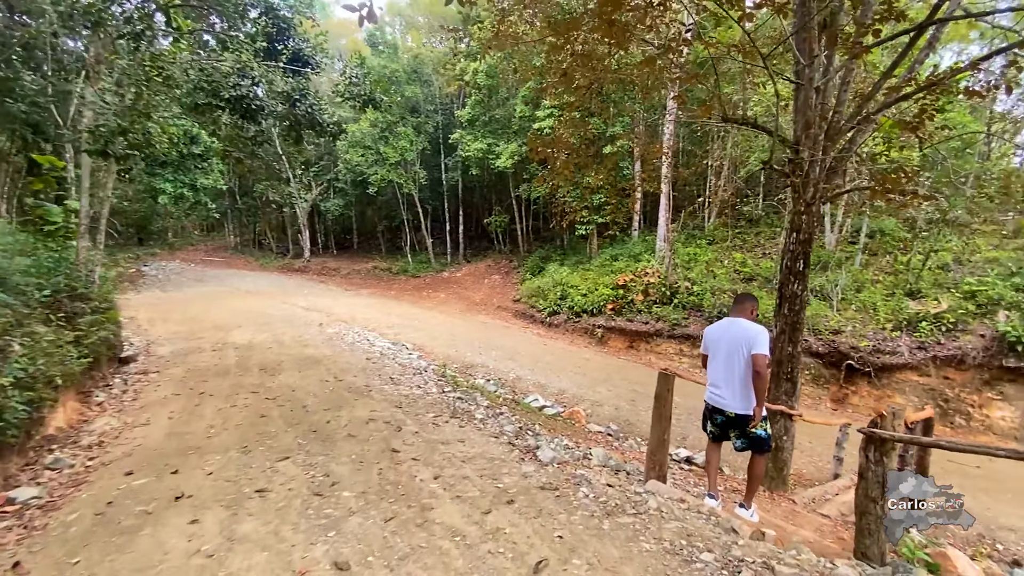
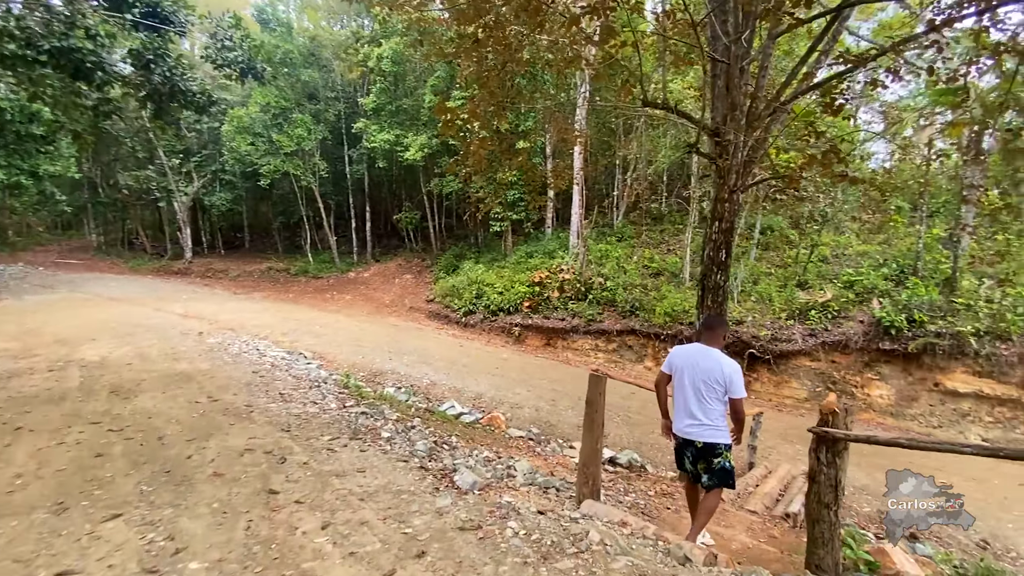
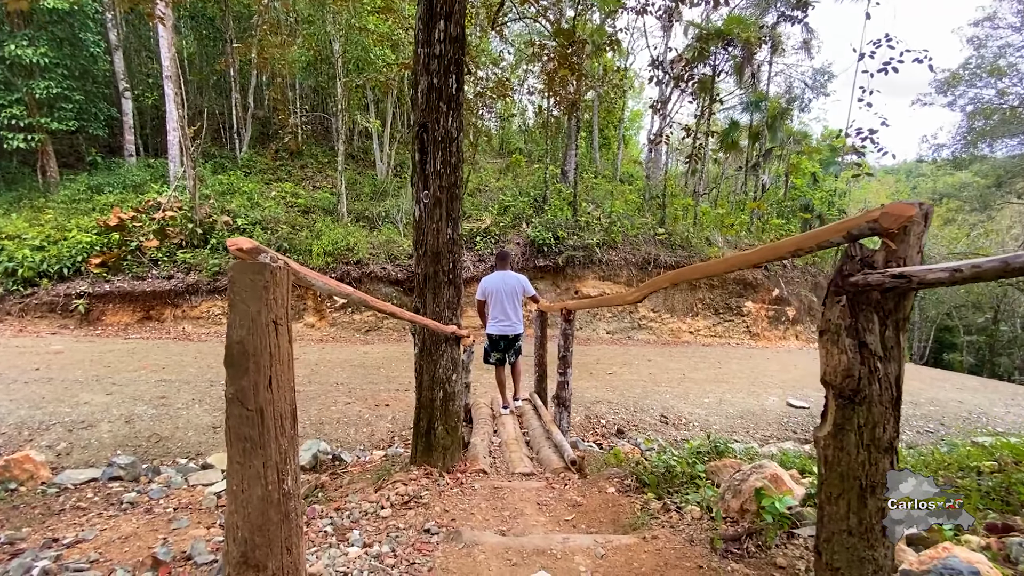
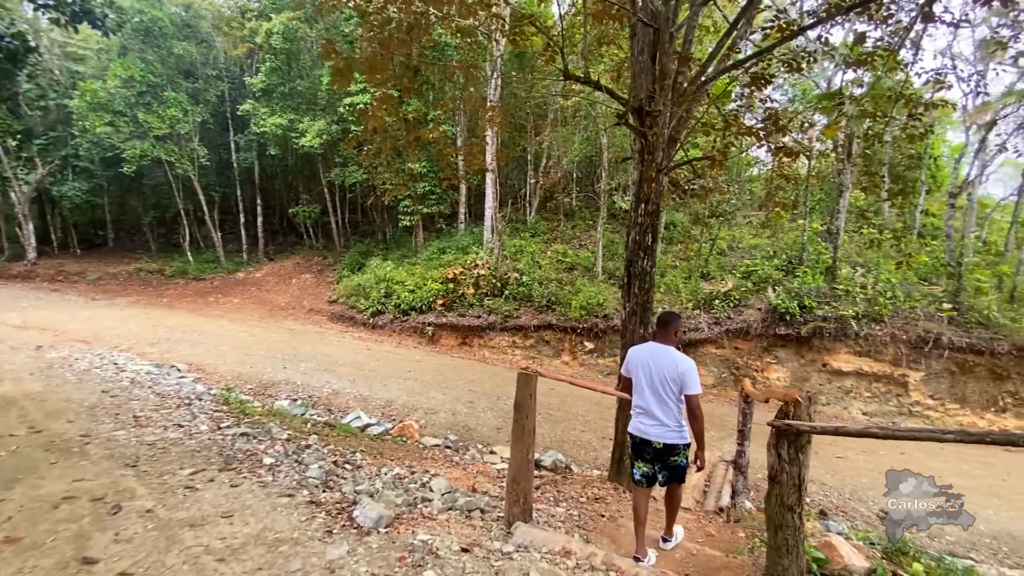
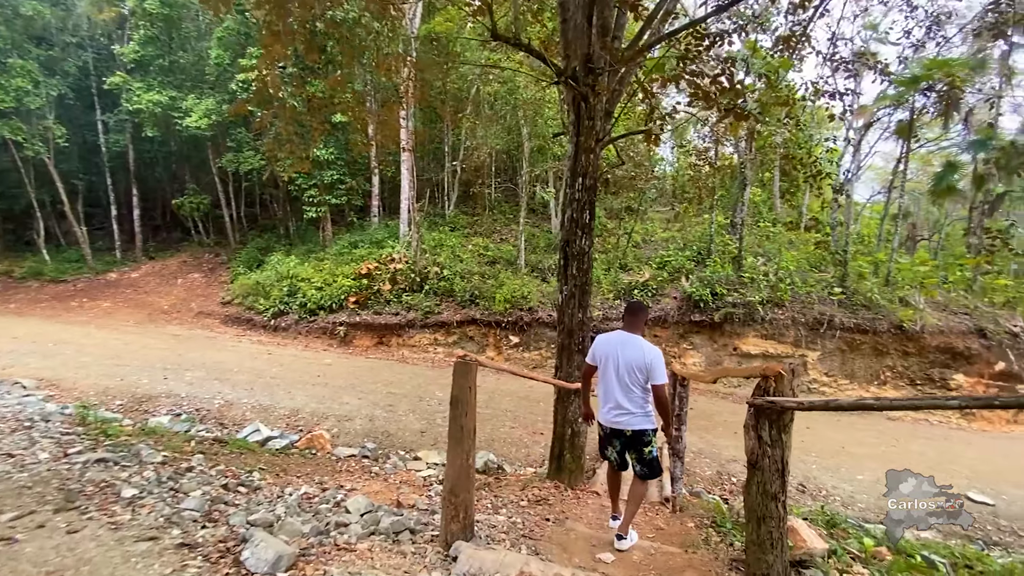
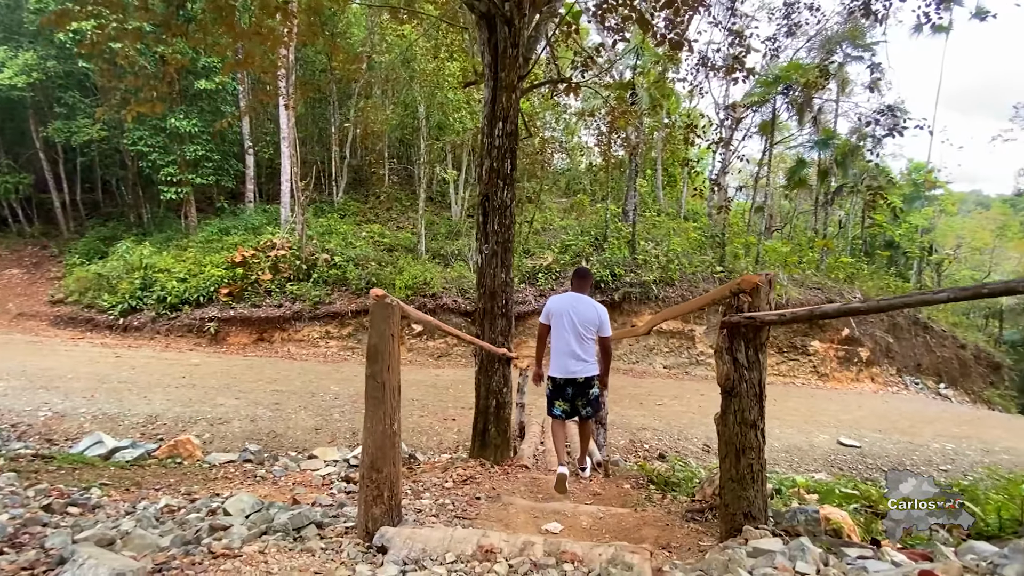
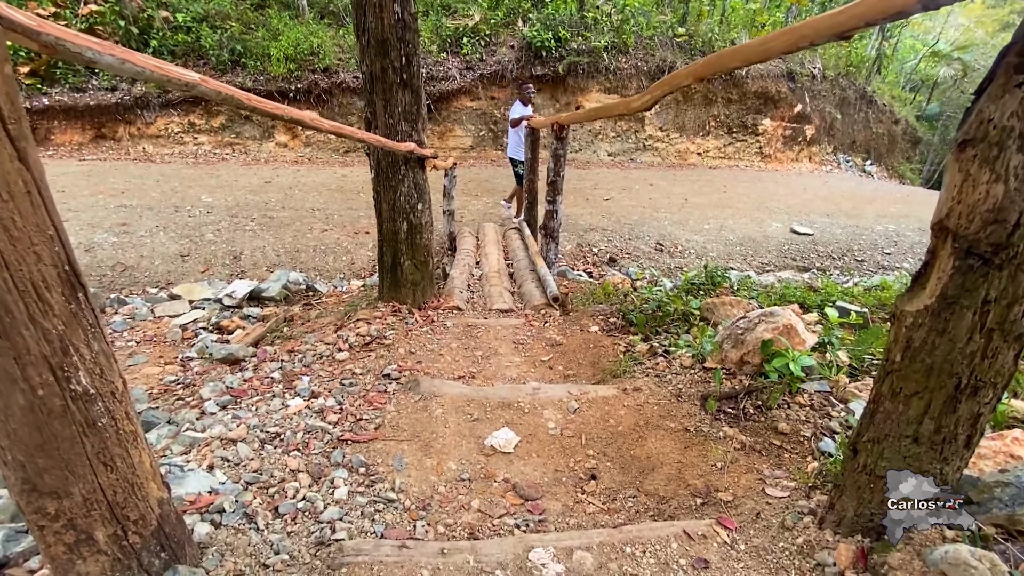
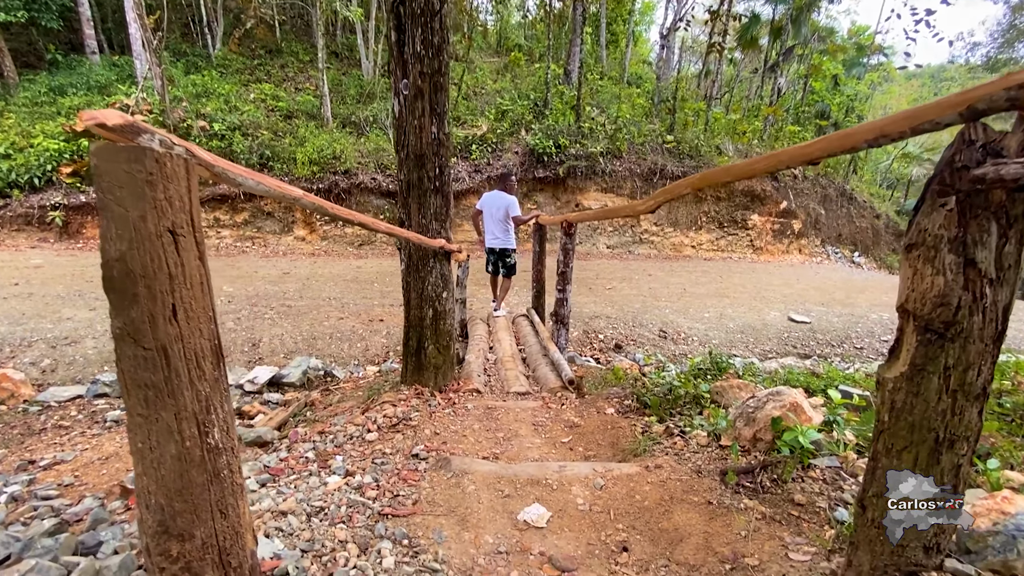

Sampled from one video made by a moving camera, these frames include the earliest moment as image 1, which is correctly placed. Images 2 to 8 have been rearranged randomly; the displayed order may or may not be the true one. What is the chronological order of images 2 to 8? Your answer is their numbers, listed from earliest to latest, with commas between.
2, 4, 5, 6, 3, 8, 7
